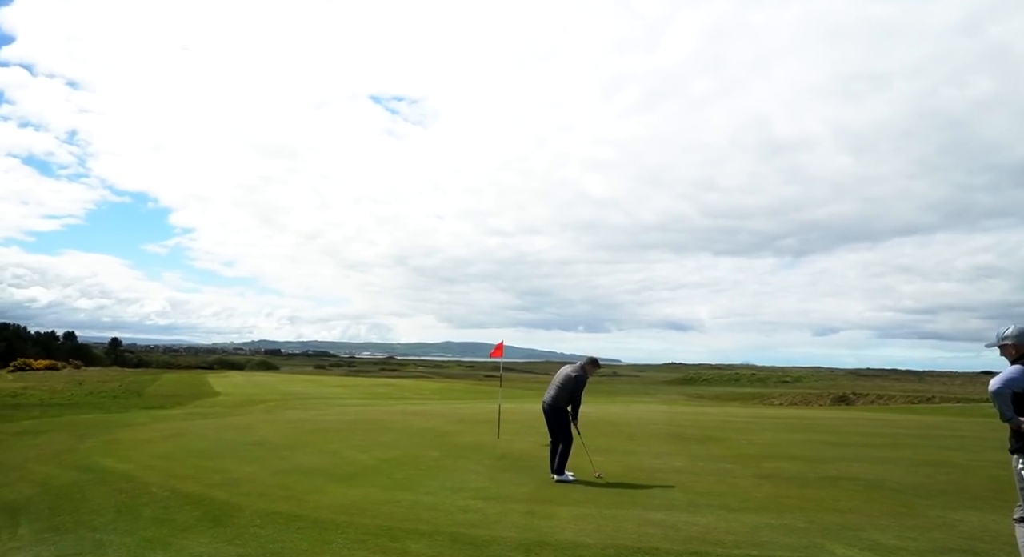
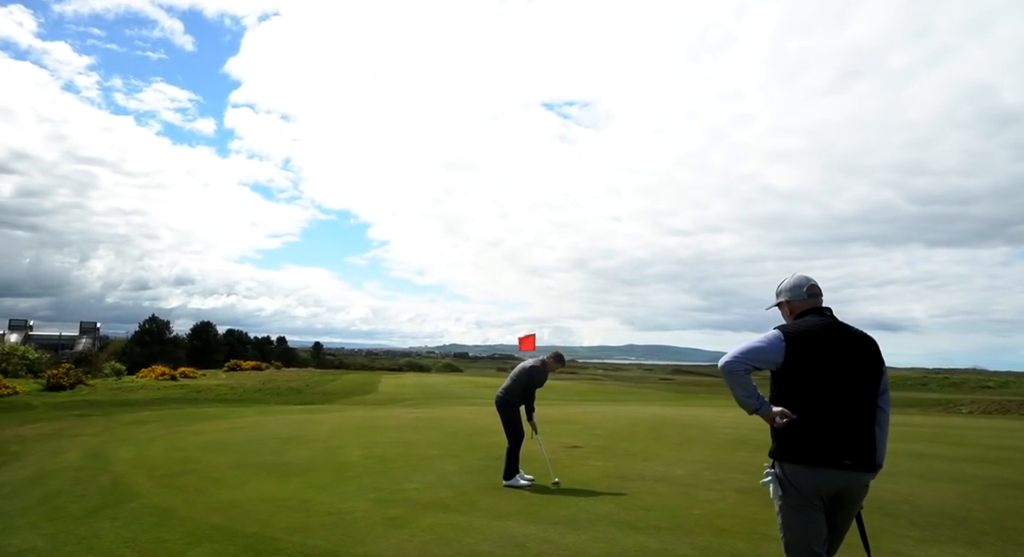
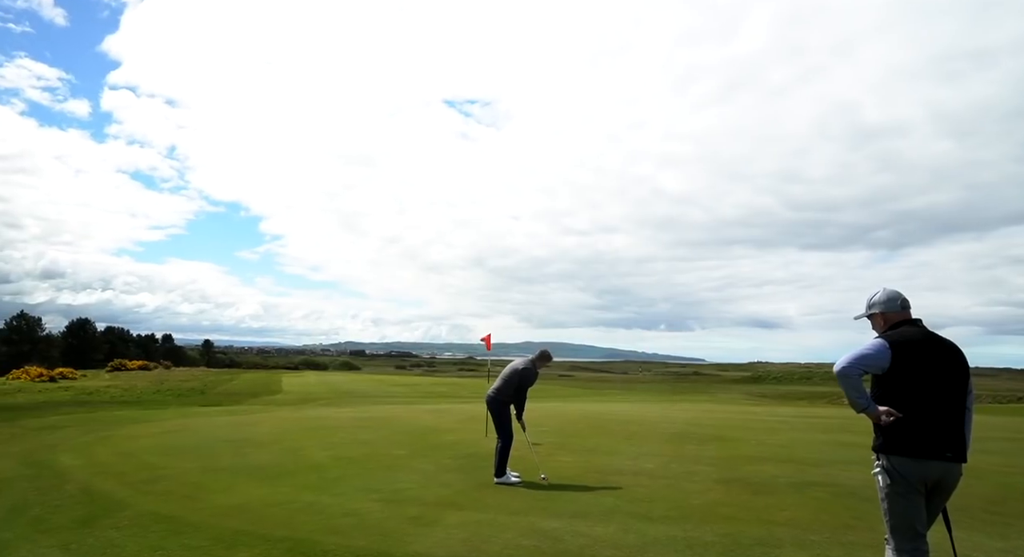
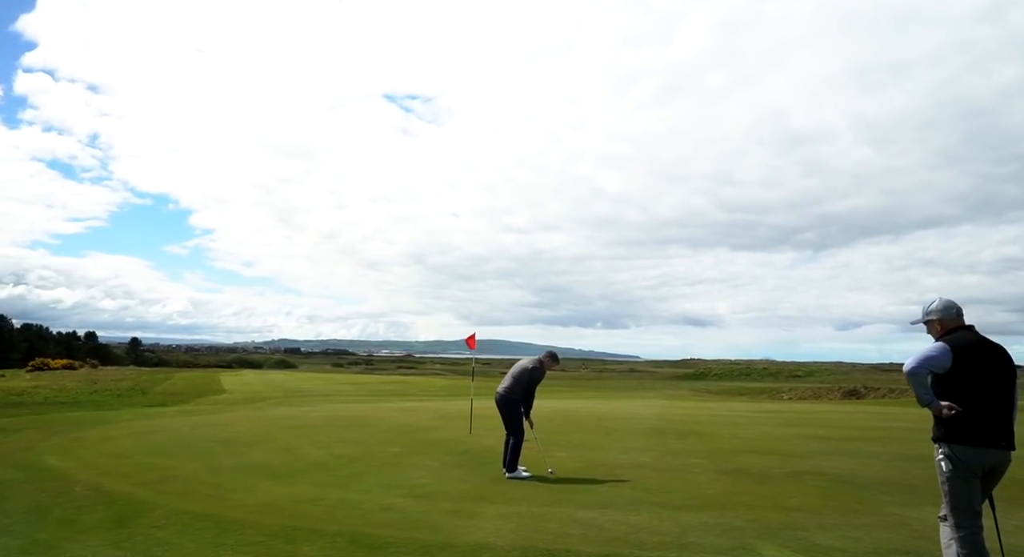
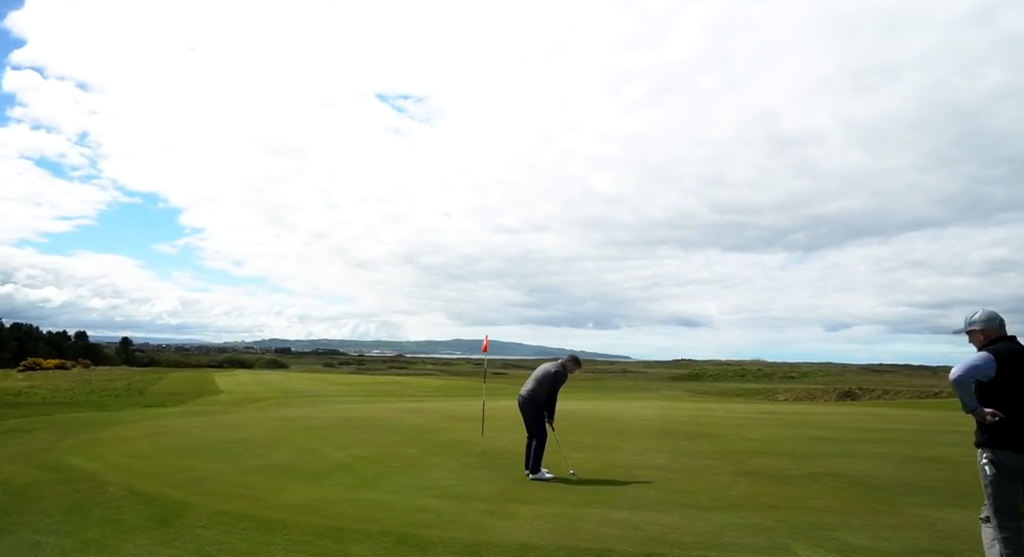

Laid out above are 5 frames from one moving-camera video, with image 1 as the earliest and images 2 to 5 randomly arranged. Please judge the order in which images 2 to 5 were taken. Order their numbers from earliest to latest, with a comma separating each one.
5, 4, 3, 2
